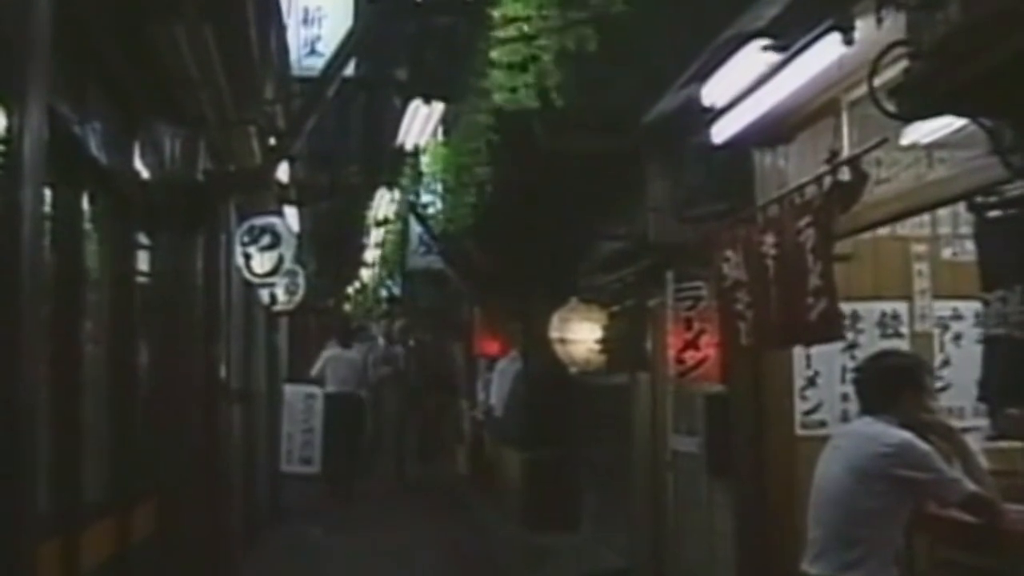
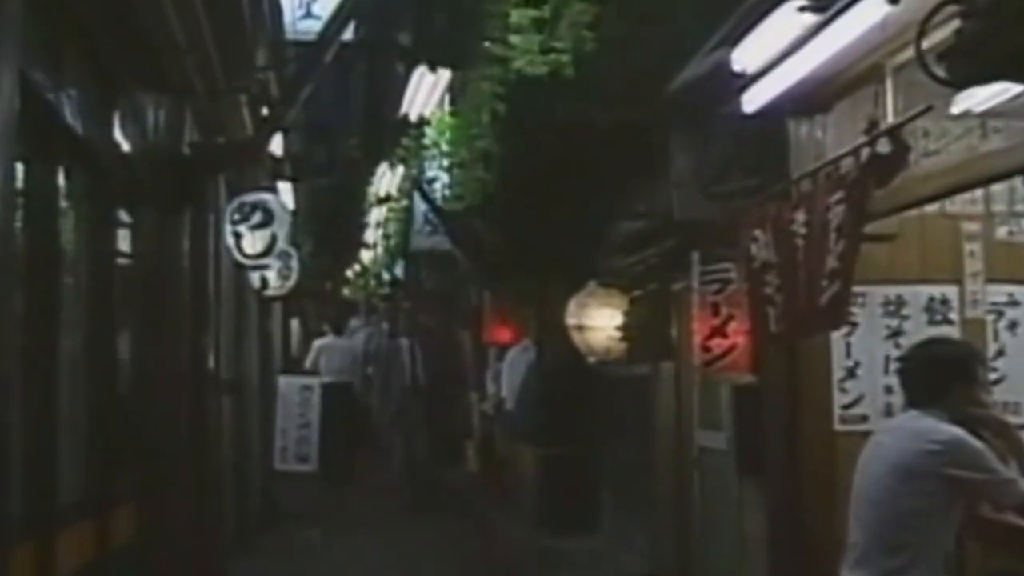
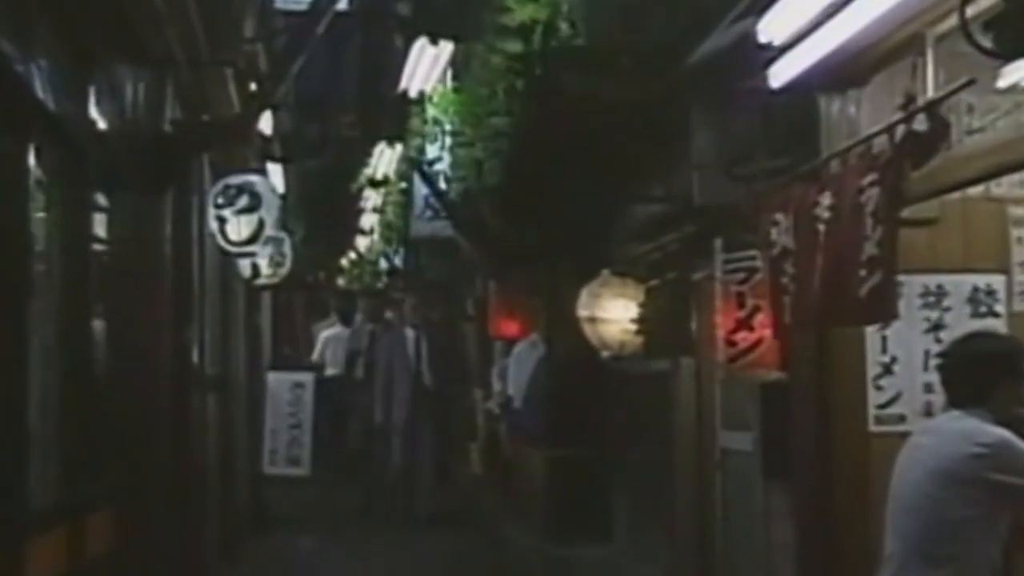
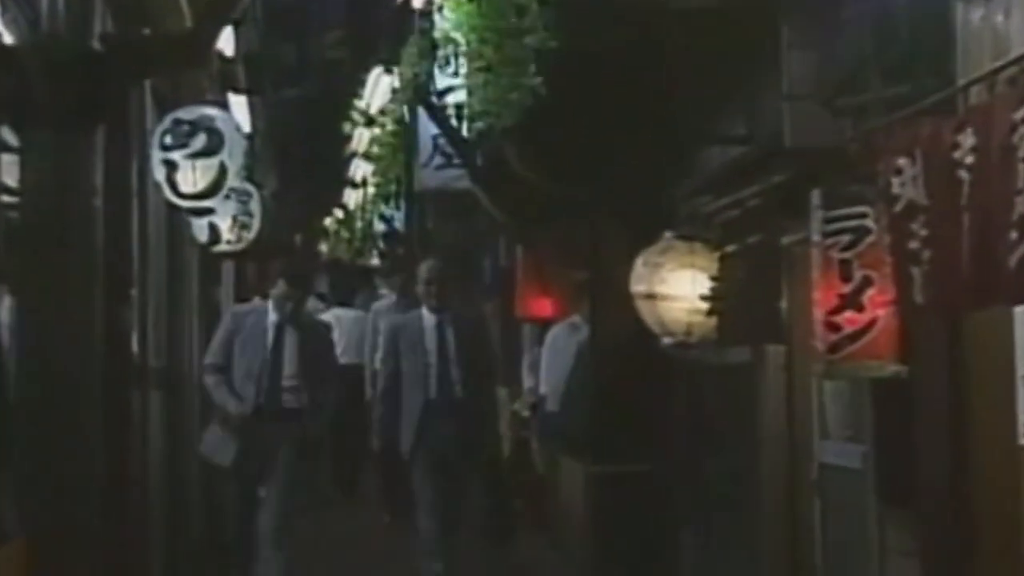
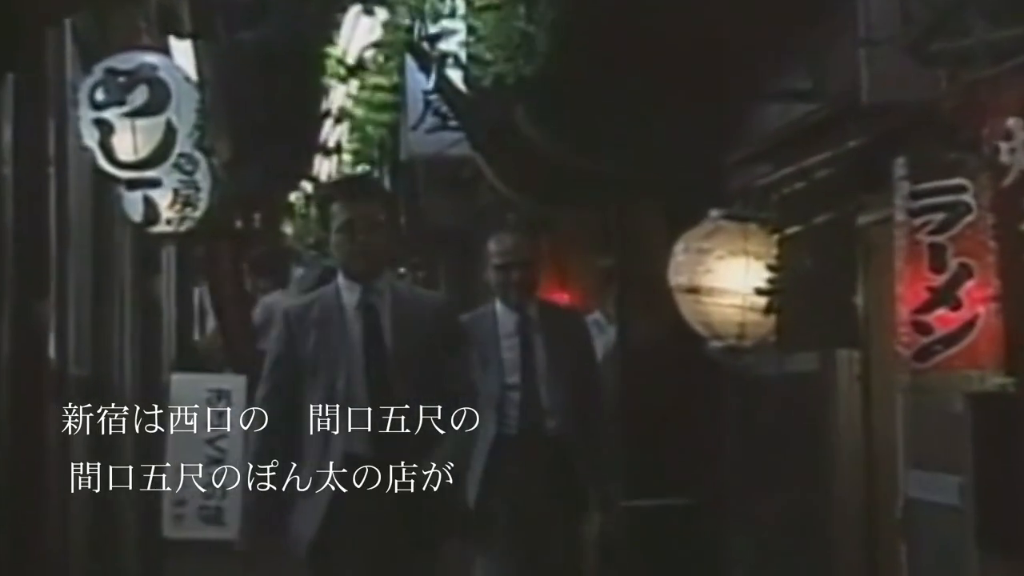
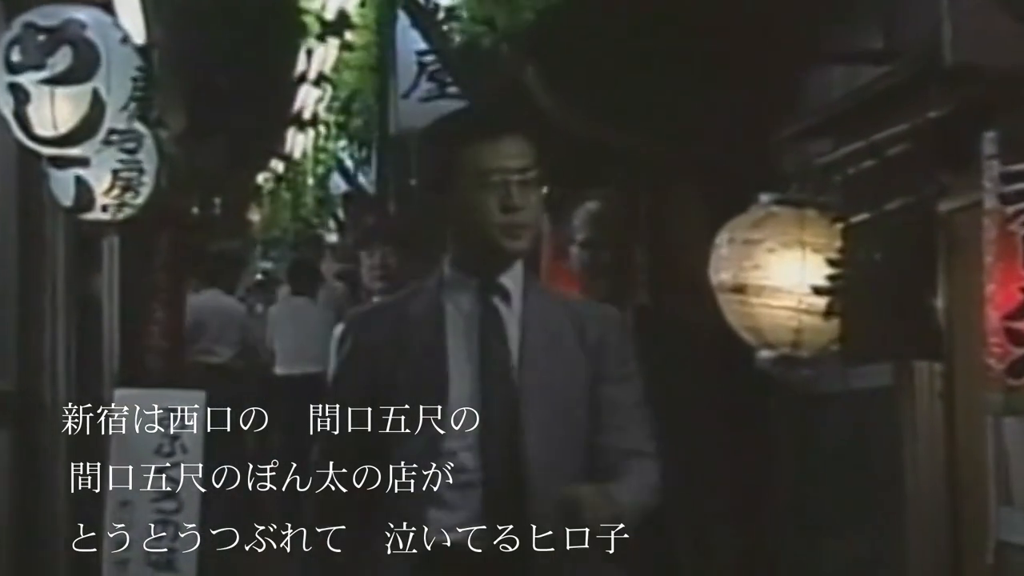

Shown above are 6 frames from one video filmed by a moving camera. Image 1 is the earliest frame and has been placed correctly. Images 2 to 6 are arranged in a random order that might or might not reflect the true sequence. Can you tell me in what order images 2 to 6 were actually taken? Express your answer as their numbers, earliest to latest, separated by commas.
2, 3, 4, 5, 6
